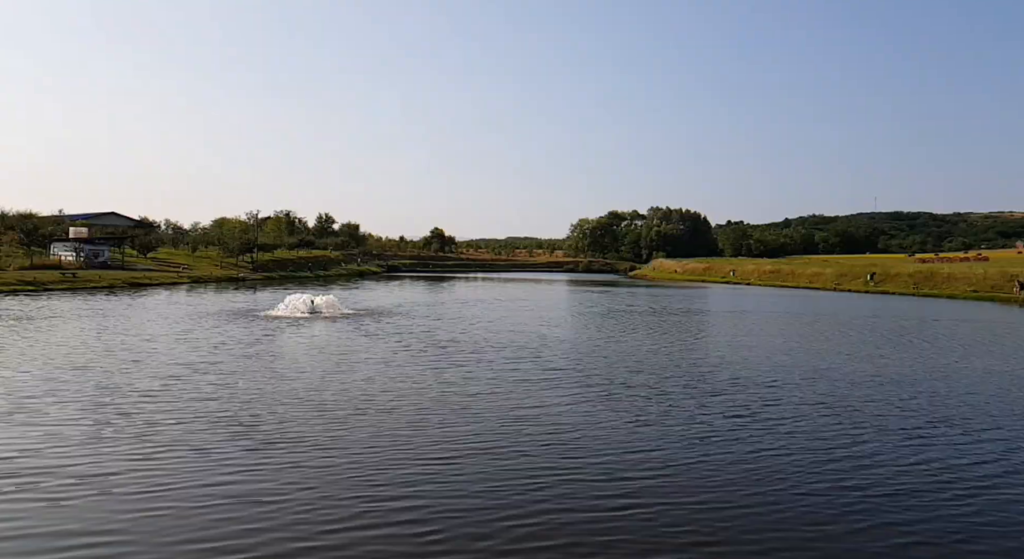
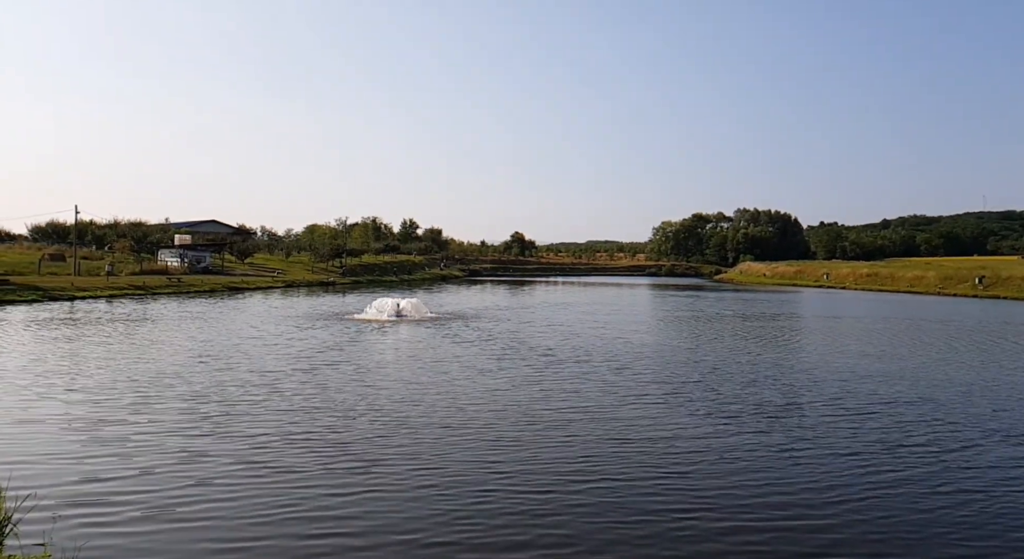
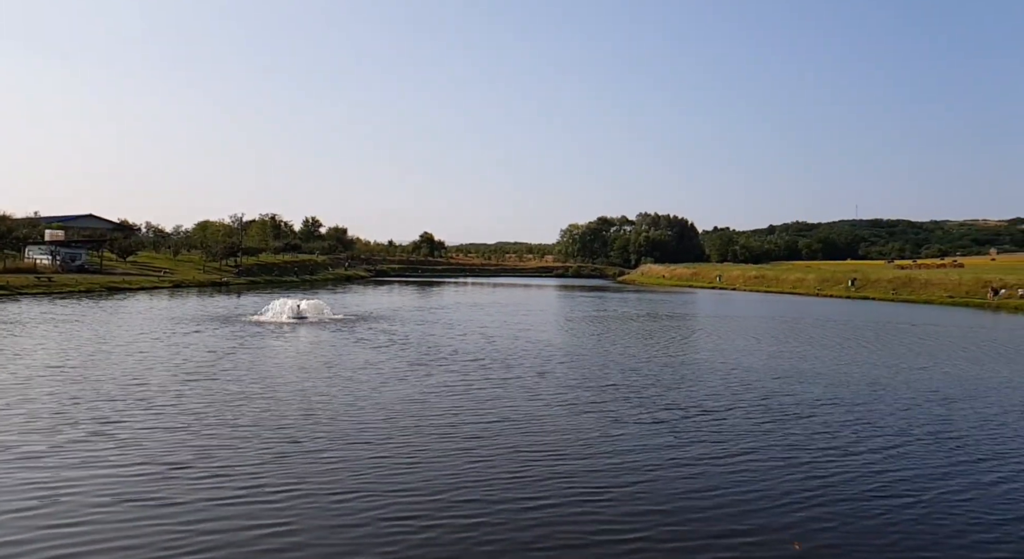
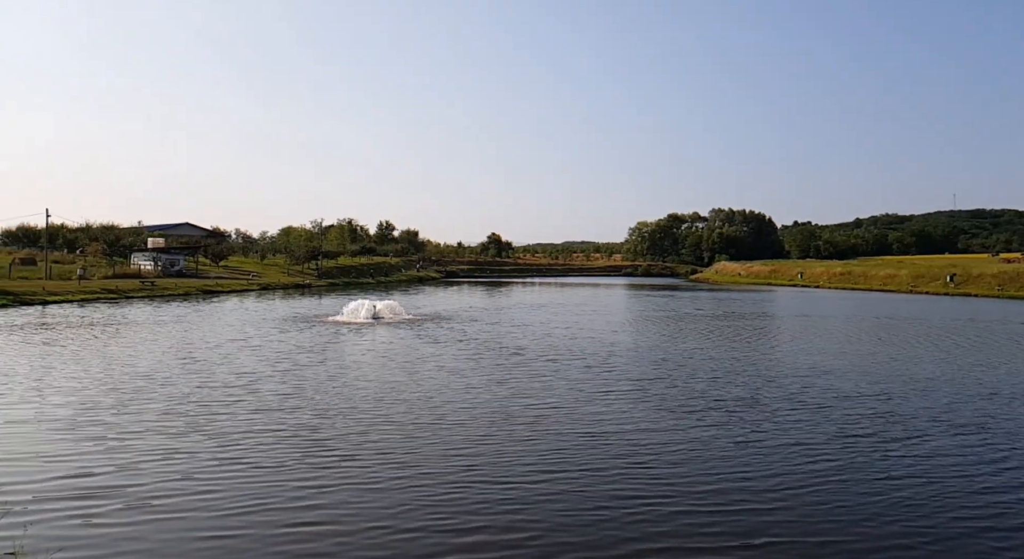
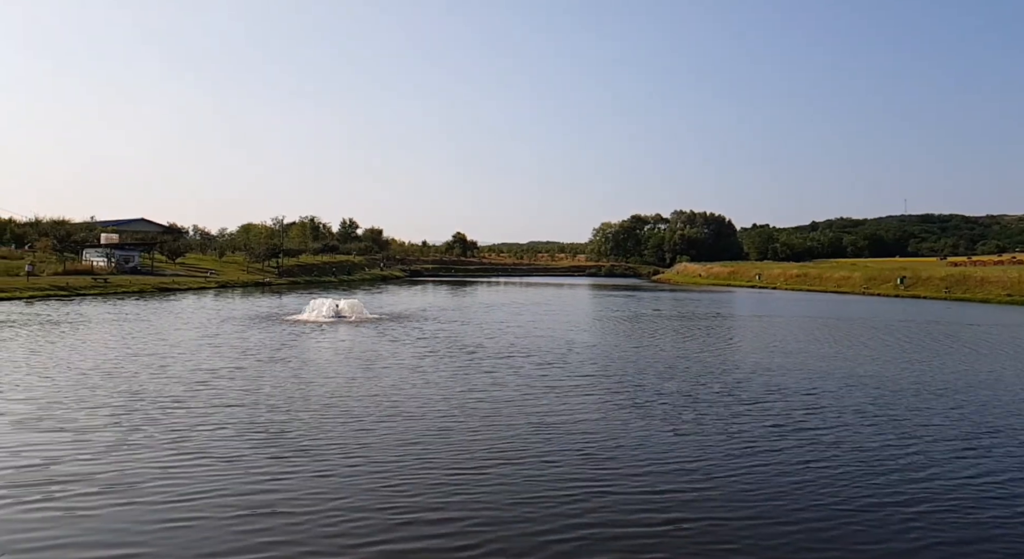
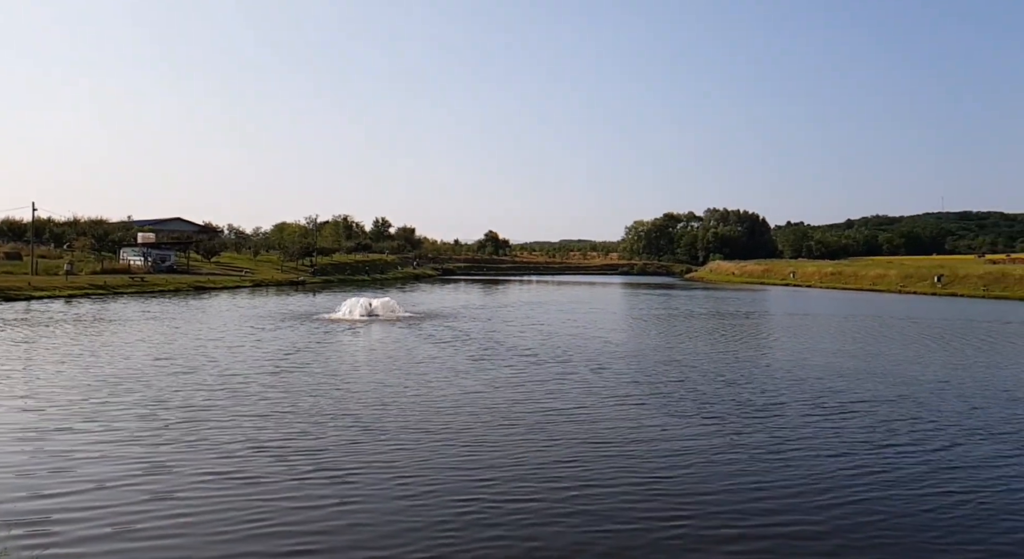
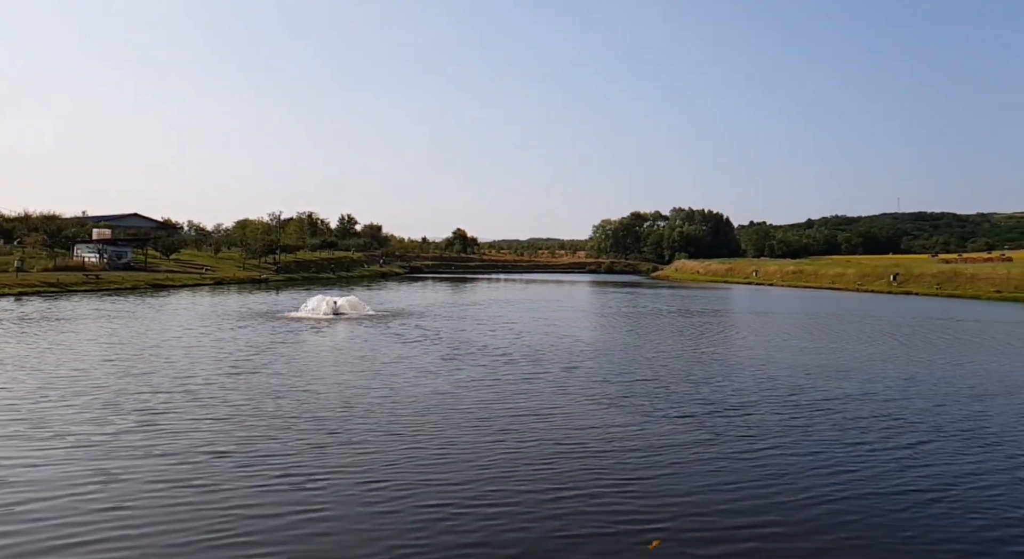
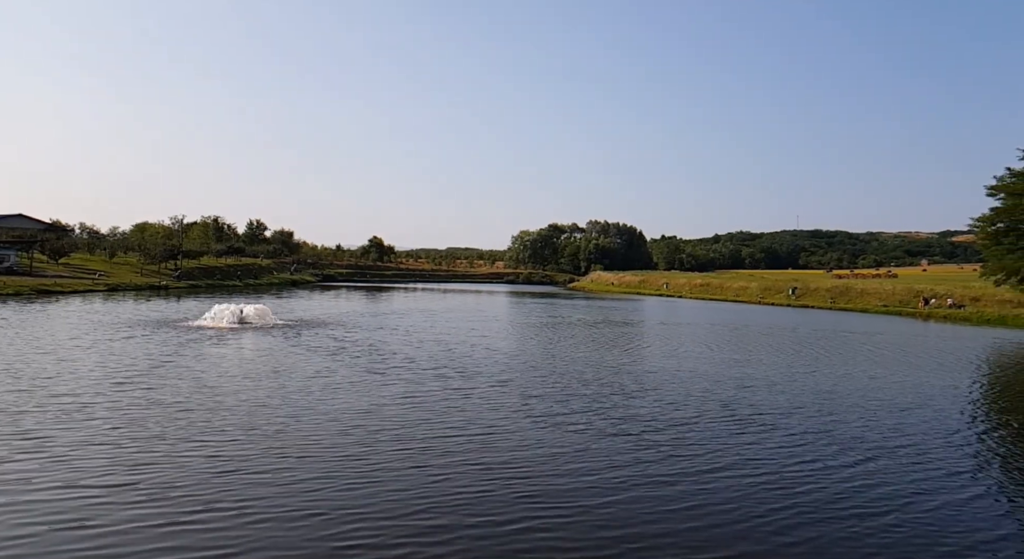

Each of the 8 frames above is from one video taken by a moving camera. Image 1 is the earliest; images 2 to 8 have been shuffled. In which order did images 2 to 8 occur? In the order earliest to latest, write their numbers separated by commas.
5, 4, 2, 6, 7, 3, 8
